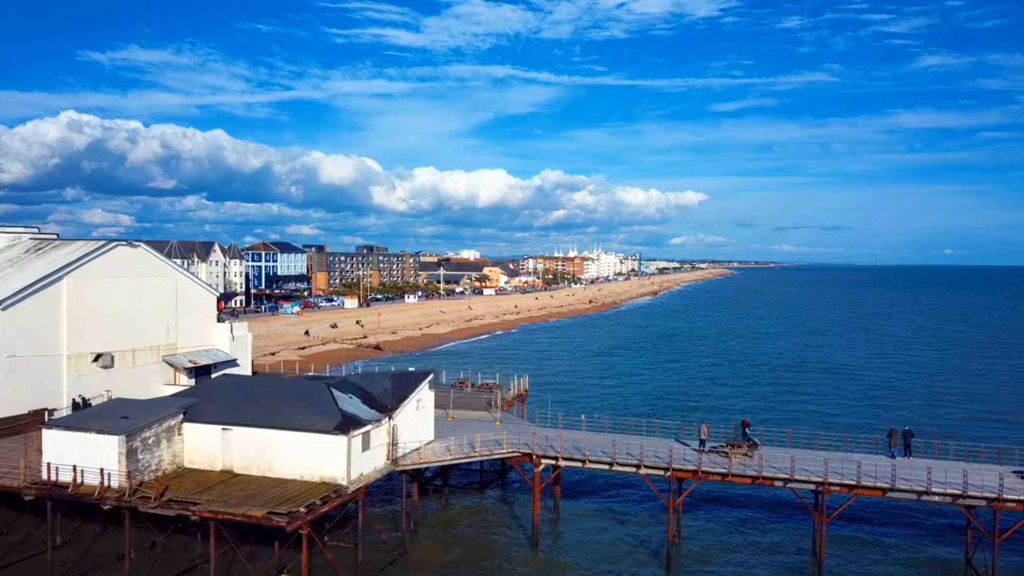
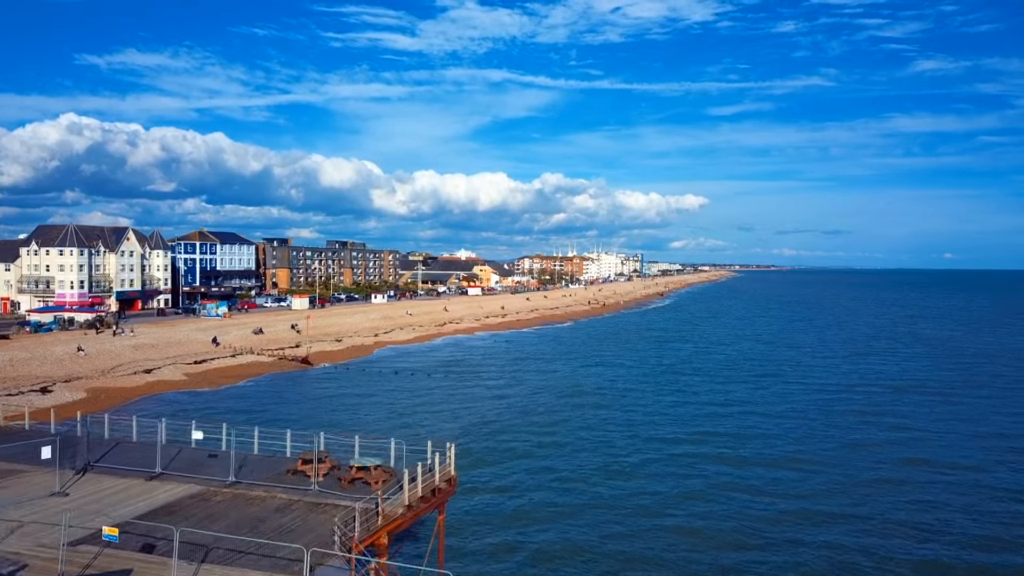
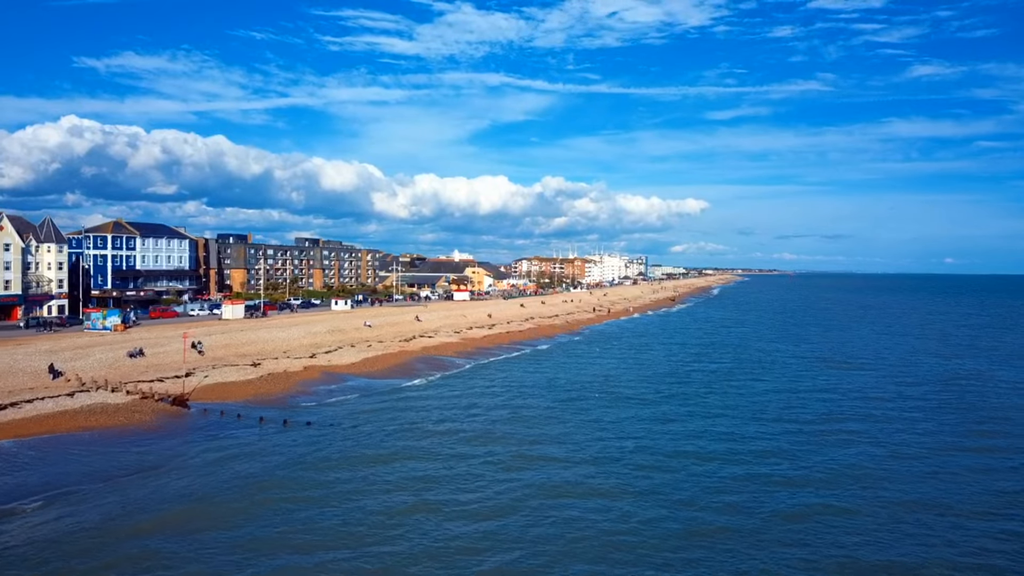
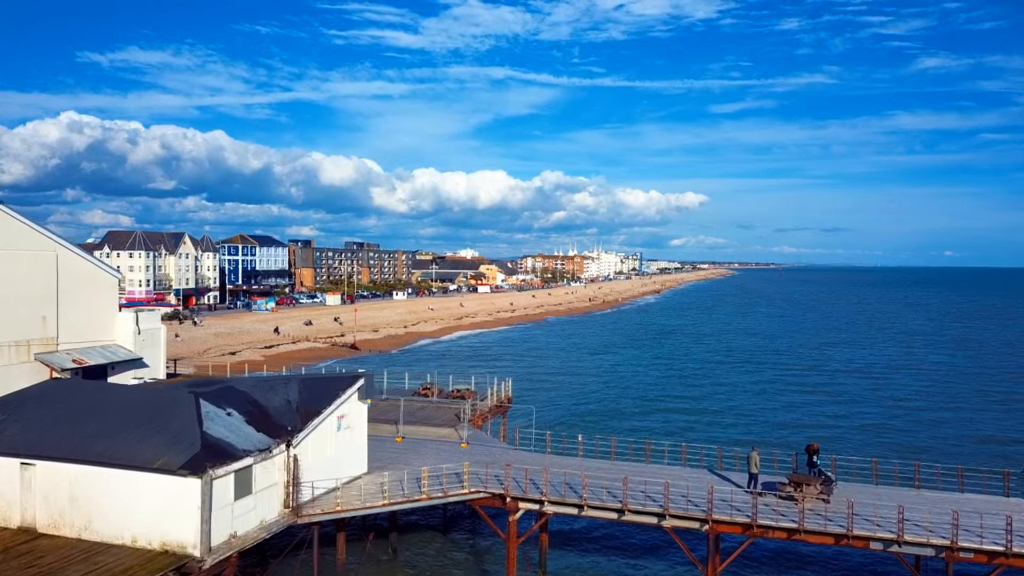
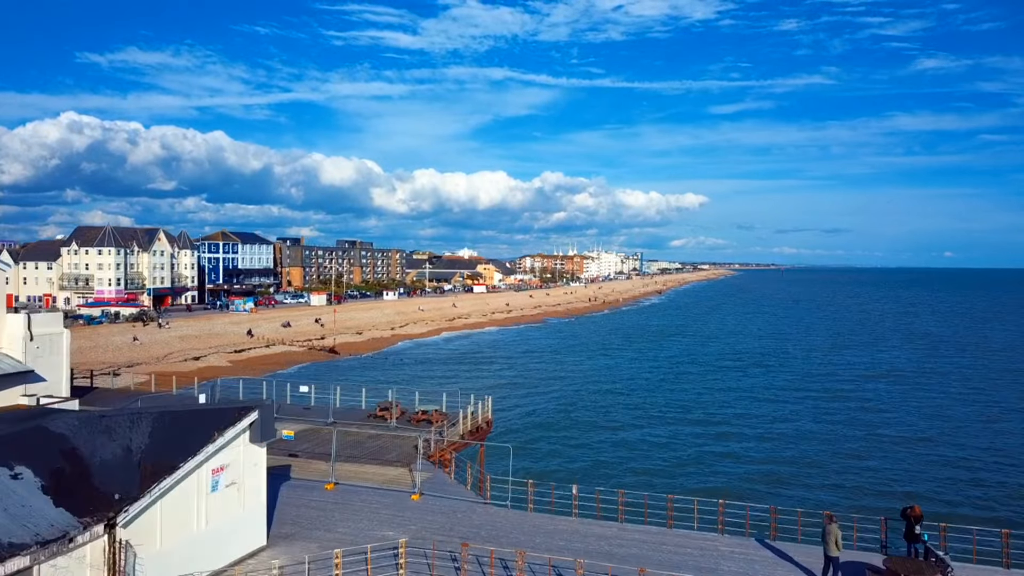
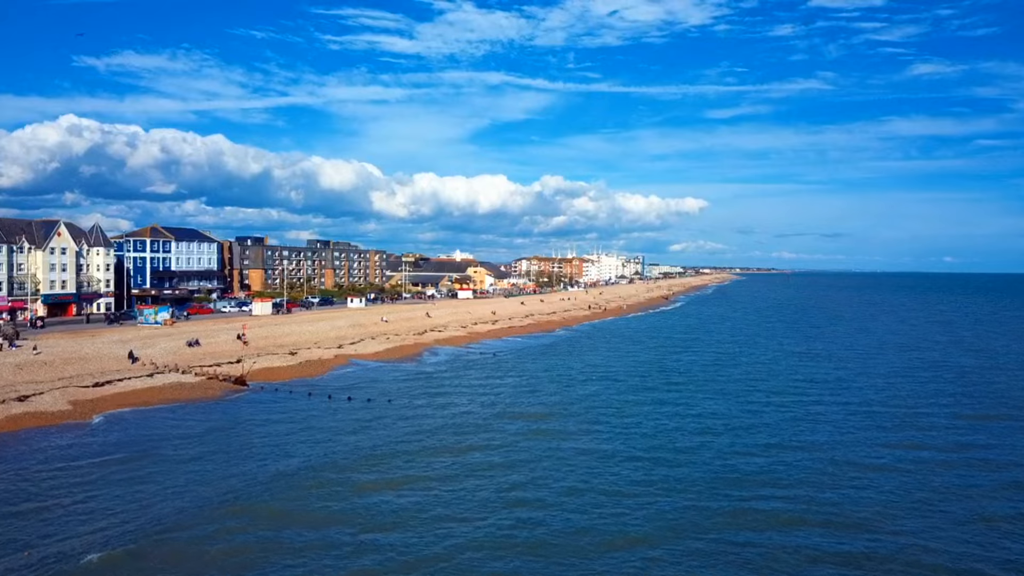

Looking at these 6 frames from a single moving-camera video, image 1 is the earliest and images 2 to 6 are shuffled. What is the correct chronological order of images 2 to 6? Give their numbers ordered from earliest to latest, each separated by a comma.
4, 5, 2, 6, 3
